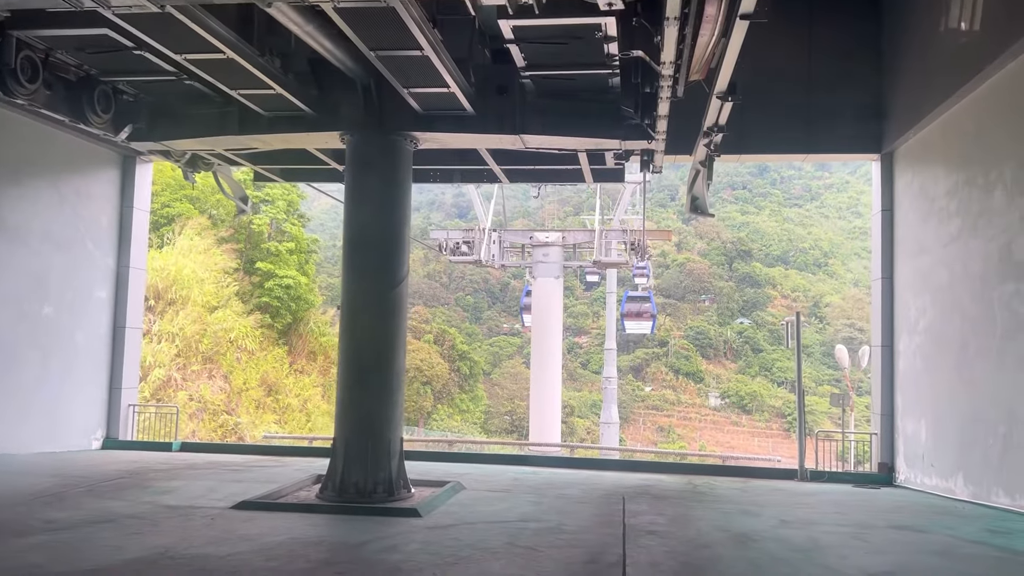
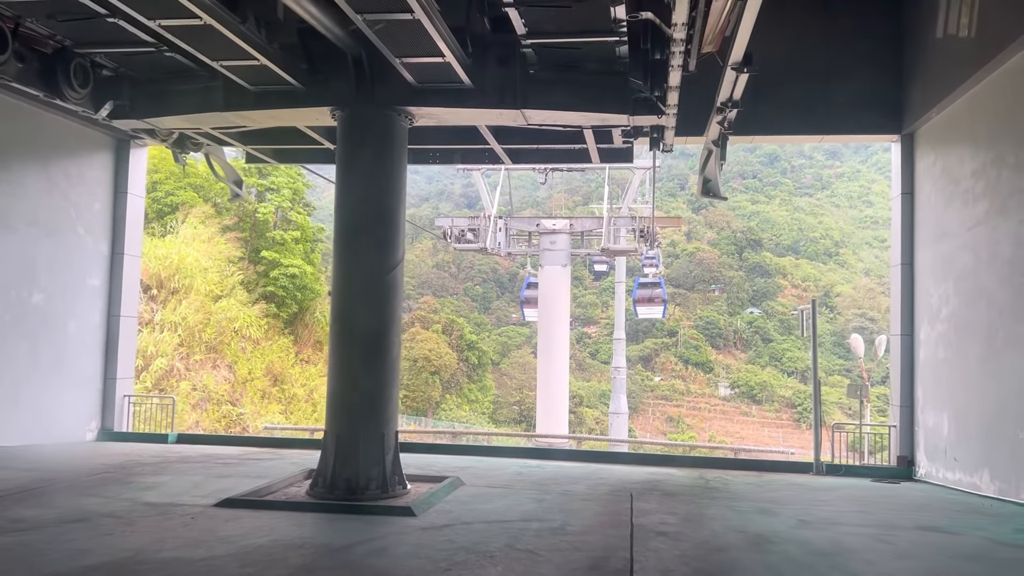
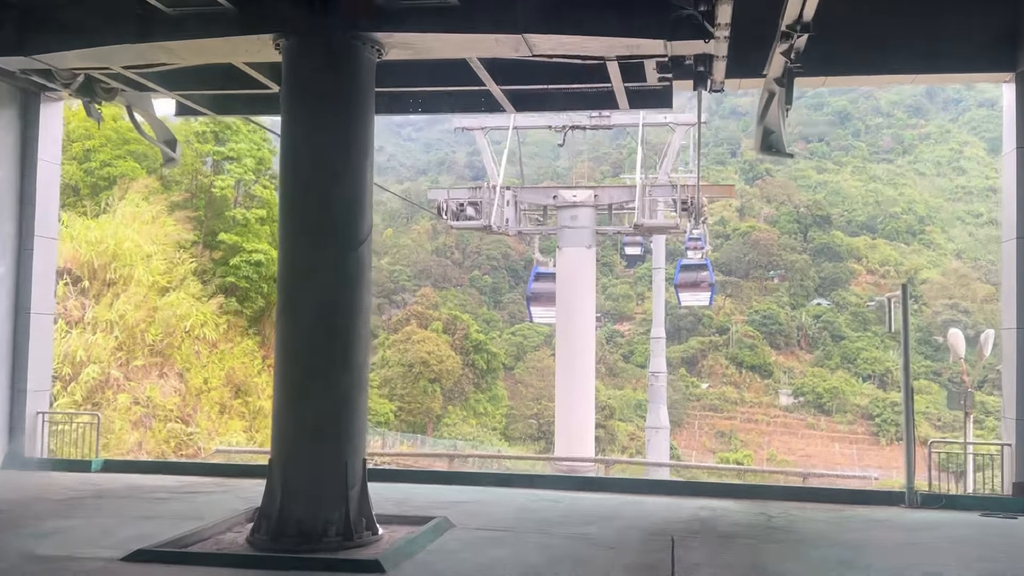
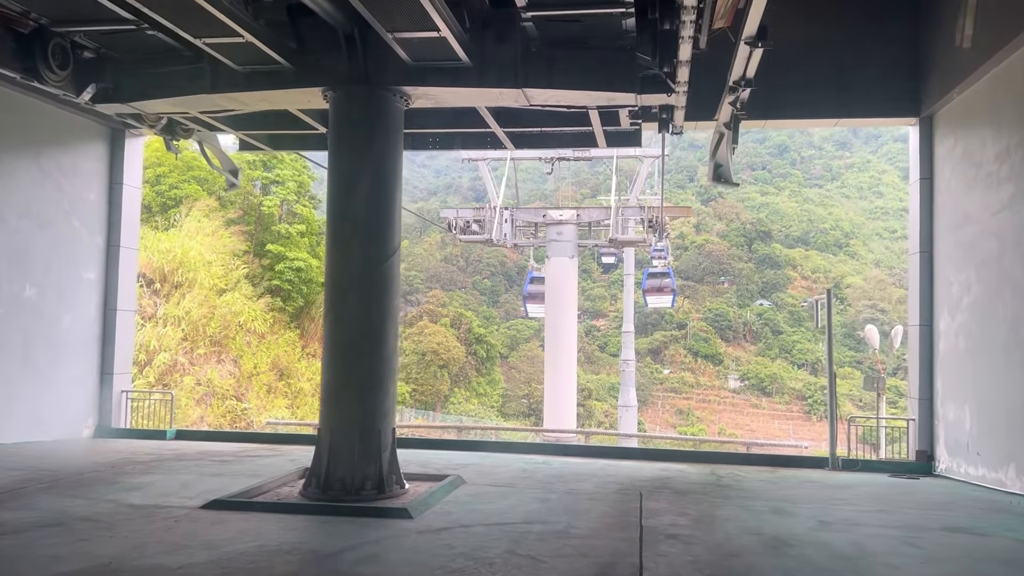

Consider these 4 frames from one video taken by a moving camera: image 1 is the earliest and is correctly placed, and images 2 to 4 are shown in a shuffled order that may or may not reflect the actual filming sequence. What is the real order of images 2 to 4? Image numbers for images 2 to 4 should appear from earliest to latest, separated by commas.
2, 4, 3
